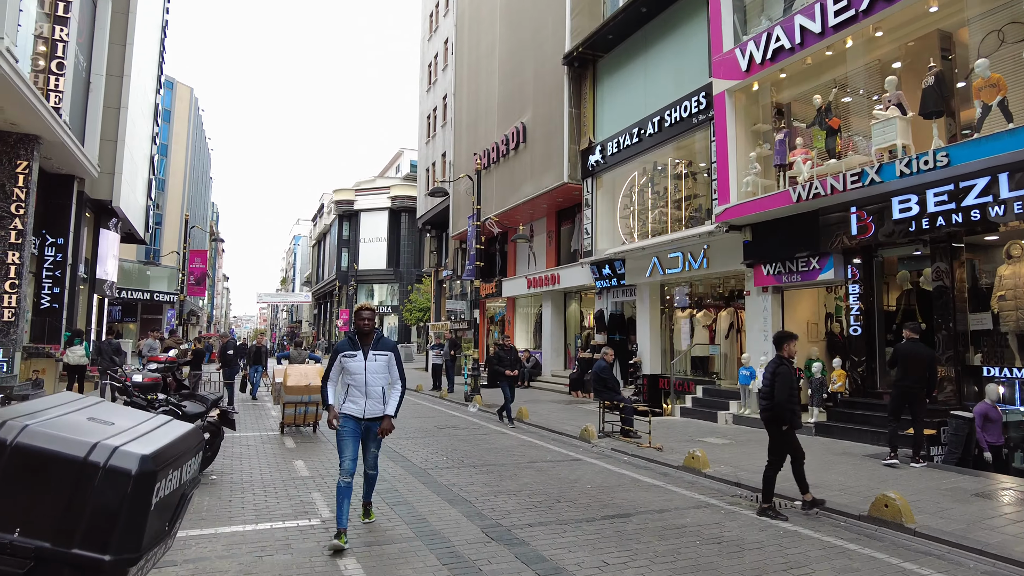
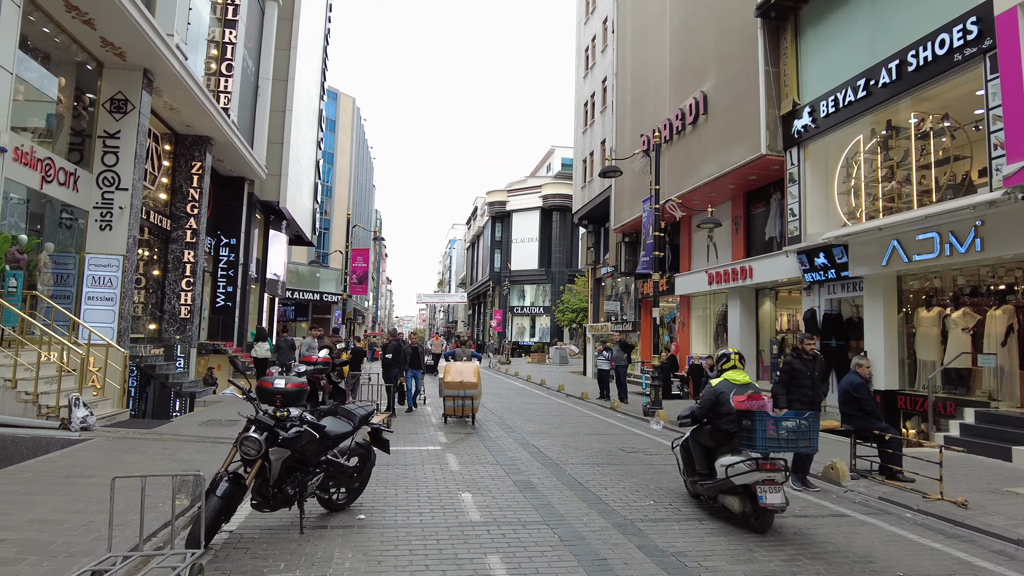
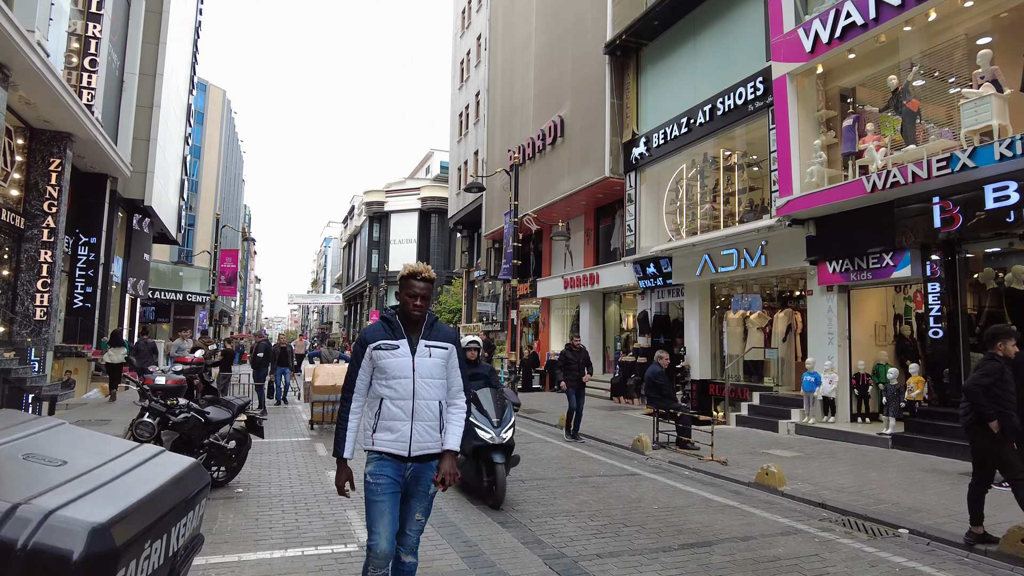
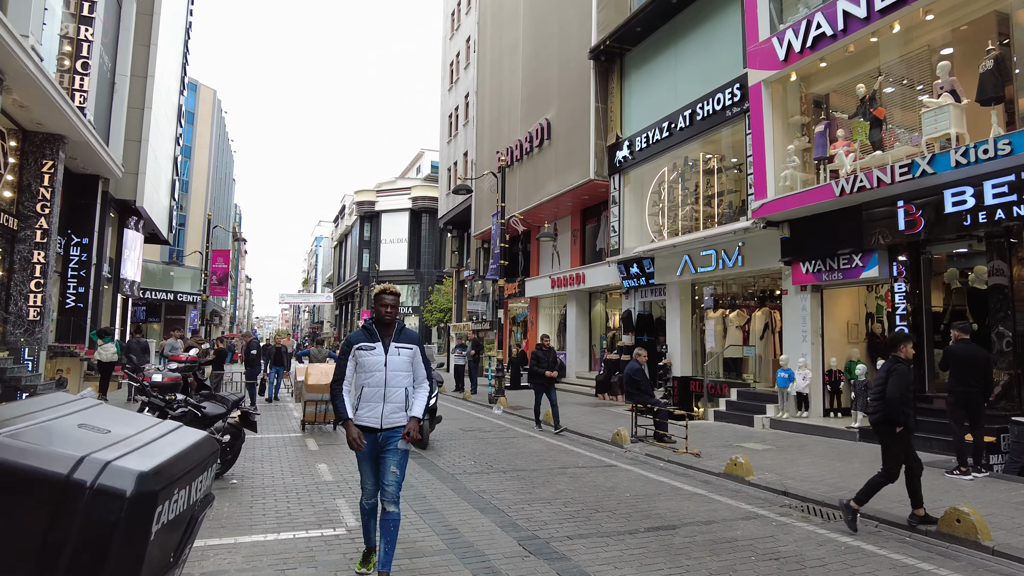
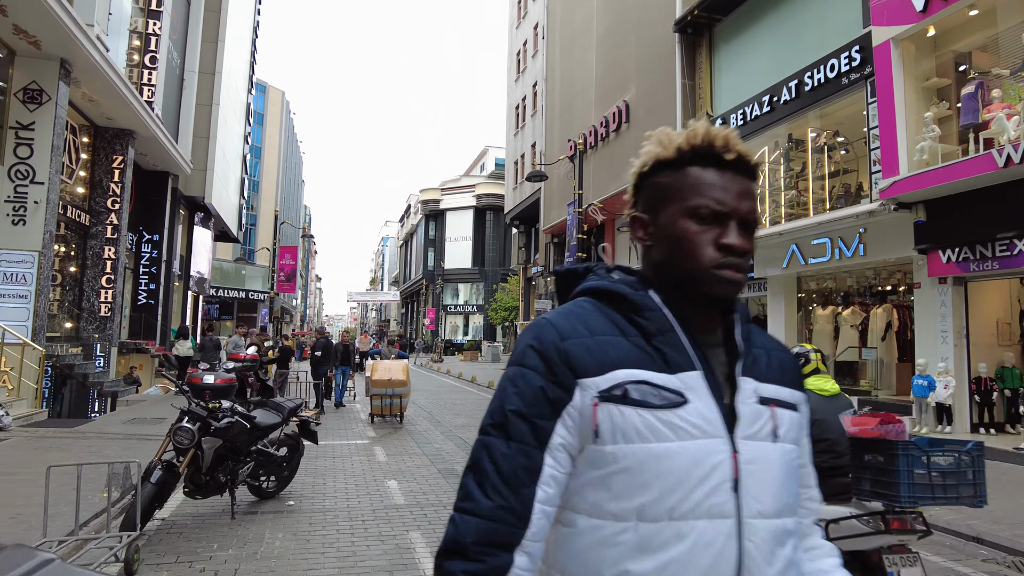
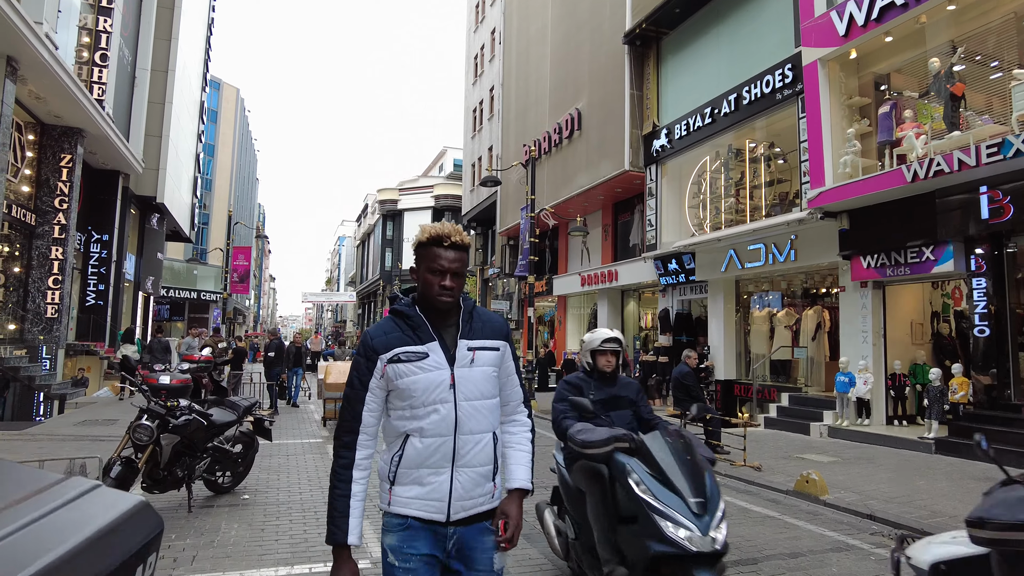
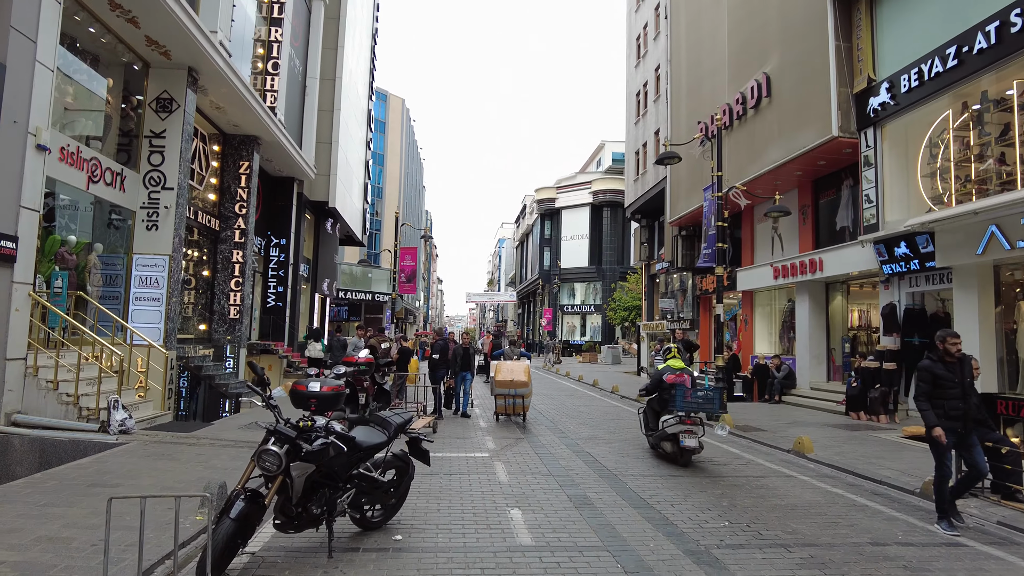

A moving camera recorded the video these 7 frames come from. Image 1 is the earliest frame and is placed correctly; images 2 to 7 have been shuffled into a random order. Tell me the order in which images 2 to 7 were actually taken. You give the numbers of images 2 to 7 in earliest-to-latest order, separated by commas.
4, 3, 6, 5, 2, 7
